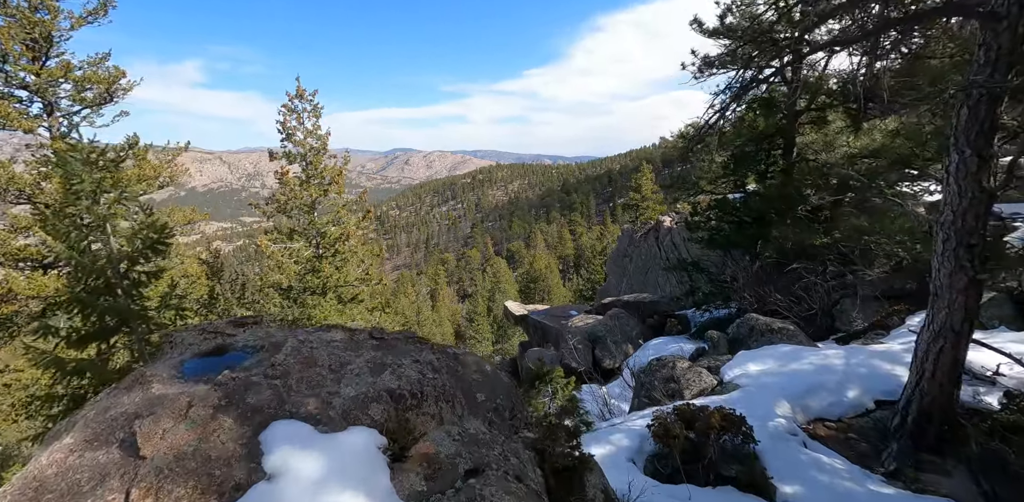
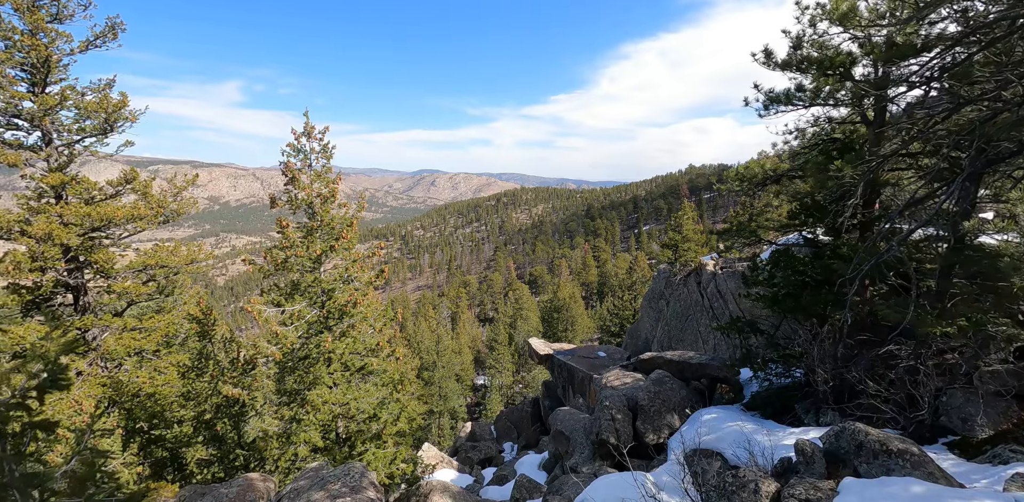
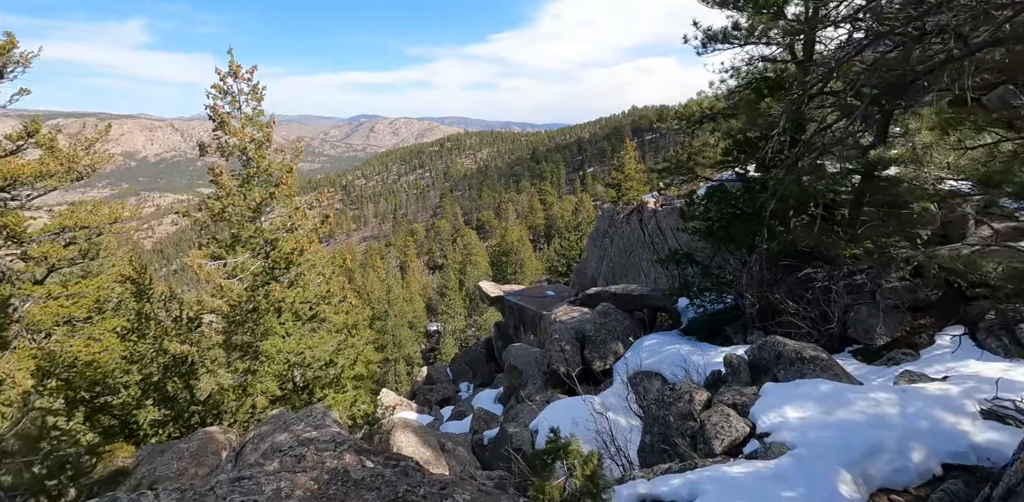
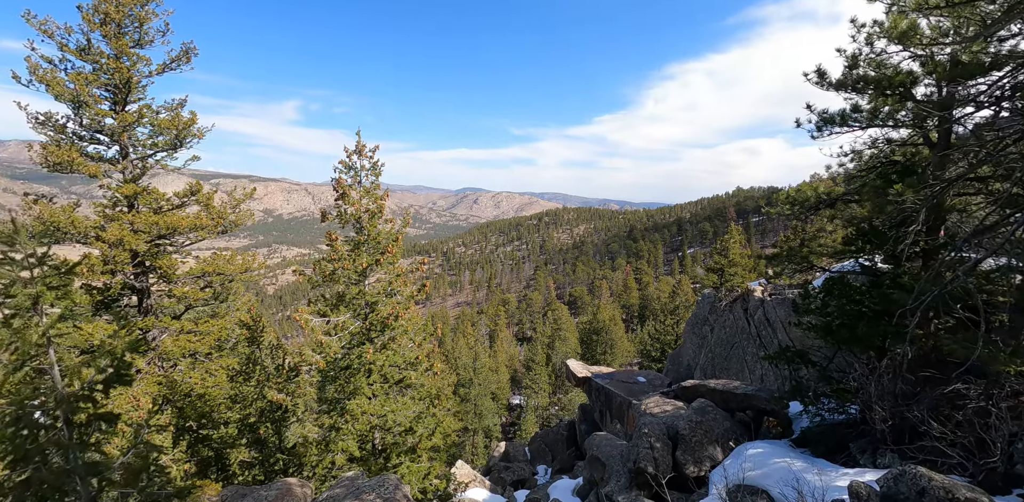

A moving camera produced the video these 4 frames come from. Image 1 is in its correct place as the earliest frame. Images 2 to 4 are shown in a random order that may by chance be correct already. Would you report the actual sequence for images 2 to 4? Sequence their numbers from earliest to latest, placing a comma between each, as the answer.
3, 2, 4
